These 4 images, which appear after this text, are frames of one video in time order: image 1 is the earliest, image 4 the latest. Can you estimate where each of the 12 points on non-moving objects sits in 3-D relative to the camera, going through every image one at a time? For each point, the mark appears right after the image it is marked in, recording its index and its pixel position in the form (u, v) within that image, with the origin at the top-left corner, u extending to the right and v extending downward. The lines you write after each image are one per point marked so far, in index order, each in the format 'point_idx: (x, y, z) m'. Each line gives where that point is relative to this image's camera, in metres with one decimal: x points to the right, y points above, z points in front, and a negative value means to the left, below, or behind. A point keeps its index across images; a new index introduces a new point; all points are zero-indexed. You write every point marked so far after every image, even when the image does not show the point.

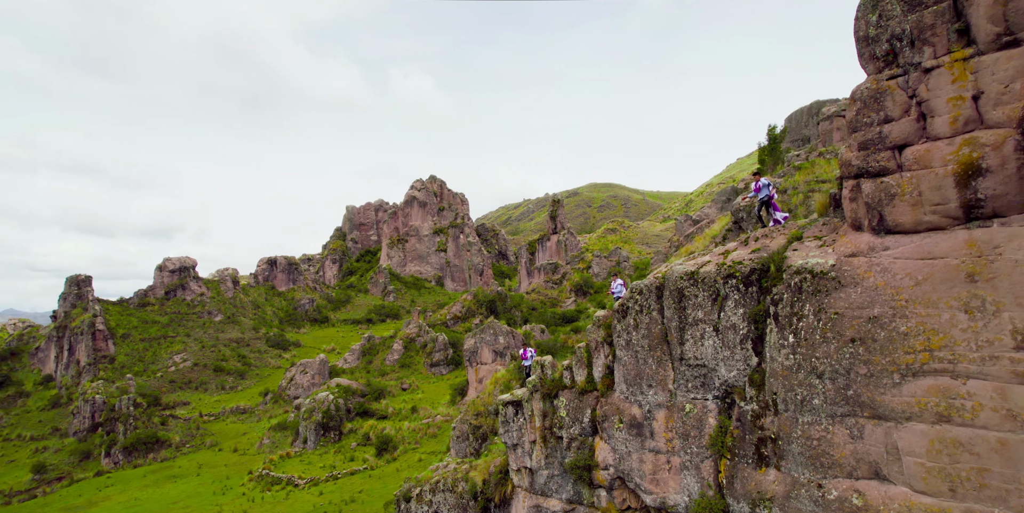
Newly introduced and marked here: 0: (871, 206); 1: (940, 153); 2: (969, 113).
0: (+5.3, +0.8, +8.8) m
1: (+5.8, +1.4, +8.2) m
2: (+6.0, +1.9, +8.0) m
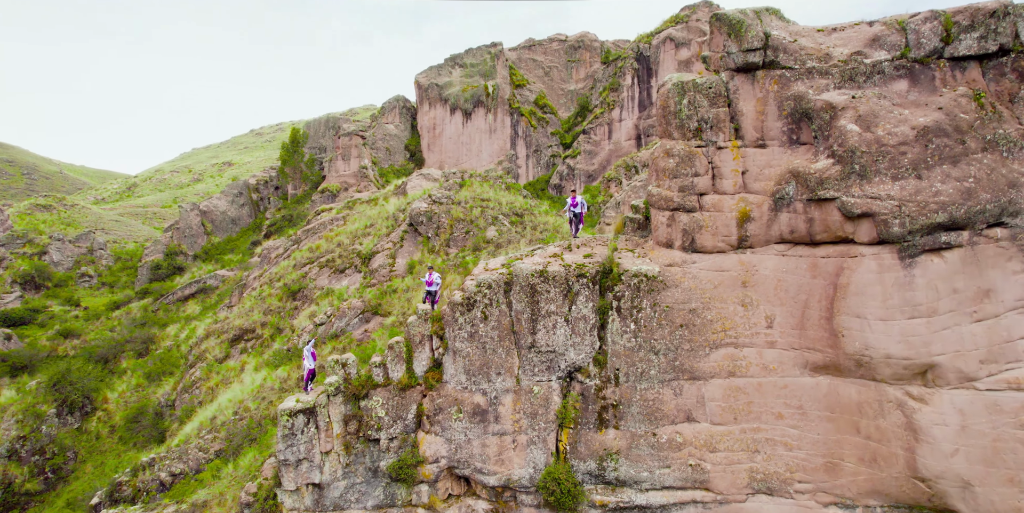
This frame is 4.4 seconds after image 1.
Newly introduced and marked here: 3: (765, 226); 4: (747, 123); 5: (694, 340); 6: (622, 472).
0: (+3.6, +0.5, +12.8) m
1: (+4.5, +1.1, +12.7) m
2: (+4.8, +1.6, +12.8) m
3: (+5.2, +0.6, +12.6) m
4: (+5.0, +2.9, +12.9) m
5: (+3.7, -1.7, +12.2) m
6: (+2.2, -4.3, +12.0) m
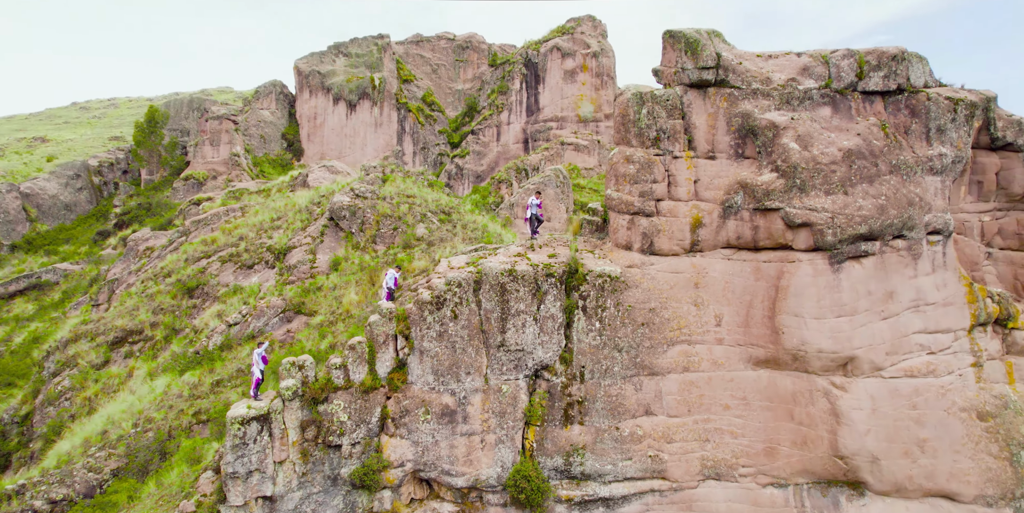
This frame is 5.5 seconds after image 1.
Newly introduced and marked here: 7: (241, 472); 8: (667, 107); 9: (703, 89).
0: (+2.9, +0.5, +13.4) m
1: (+3.8, +1.0, +13.6) m
2: (+4.1, +1.5, +13.7) m
3: (+4.5, +0.6, +13.6) m
4: (+4.3, +2.8, +13.9) m
5: (+3.0, -1.7, +12.9) m
6: (+1.5, -4.3, +12.4) m
7: (-5.0, -3.9, +11.1) m
8: (+3.5, +3.4, +13.9) m
9: (+4.4, +3.9, +14.0) m
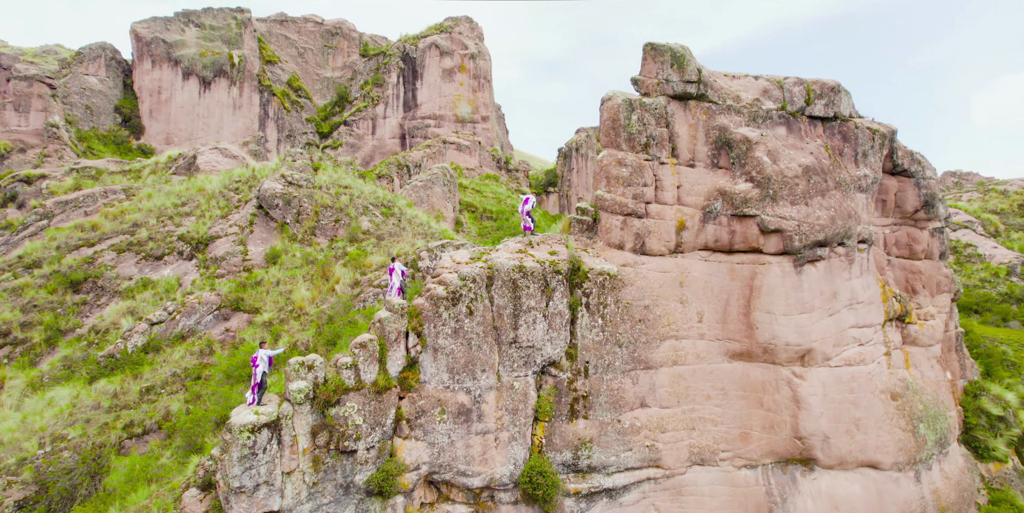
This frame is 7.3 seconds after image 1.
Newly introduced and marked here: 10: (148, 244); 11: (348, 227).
0: (+2.9, +0.5, +14.0) m
1: (+3.7, +1.0, +14.4) m
2: (+4.0, +1.5, +14.7) m
3: (+4.4, +0.5, +14.6) m
4: (+4.1, +2.8, +14.9) m
5: (+3.0, -1.7, +13.6) m
6: (+1.7, -4.2, +12.7) m
7: (-4.3, -3.7, +9.8) m
8: (+3.4, +3.4, +14.7) m
9: (+4.3, +3.8, +15.0) m
10: (-11.4, +0.4, +18.8) m
11: (-5.1, +0.9, +18.7) m
